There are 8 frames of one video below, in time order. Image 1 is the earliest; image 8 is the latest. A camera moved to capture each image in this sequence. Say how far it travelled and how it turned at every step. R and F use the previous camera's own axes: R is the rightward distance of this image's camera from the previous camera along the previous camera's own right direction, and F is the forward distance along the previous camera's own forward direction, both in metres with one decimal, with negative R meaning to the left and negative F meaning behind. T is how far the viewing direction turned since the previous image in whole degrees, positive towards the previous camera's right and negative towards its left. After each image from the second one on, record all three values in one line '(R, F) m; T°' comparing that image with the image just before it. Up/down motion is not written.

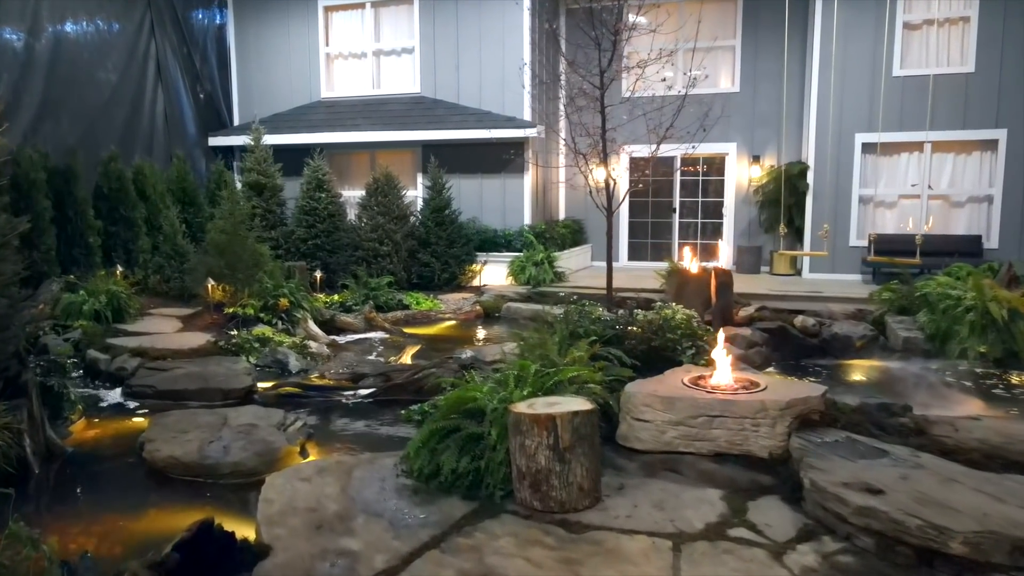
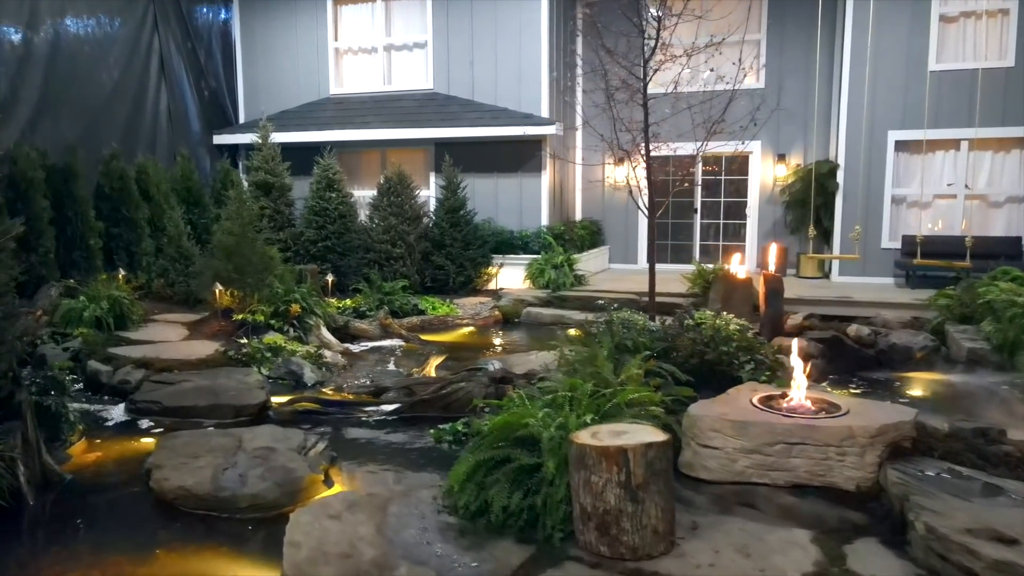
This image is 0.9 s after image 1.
(-0.3, +0.5) m; 0°
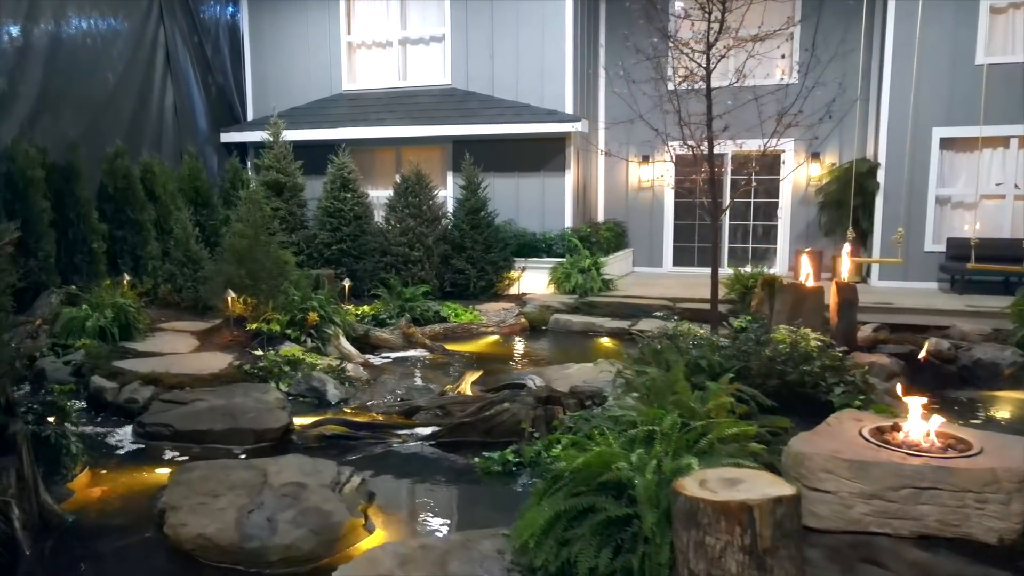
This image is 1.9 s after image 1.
(-0.4, +0.6) m; 0°
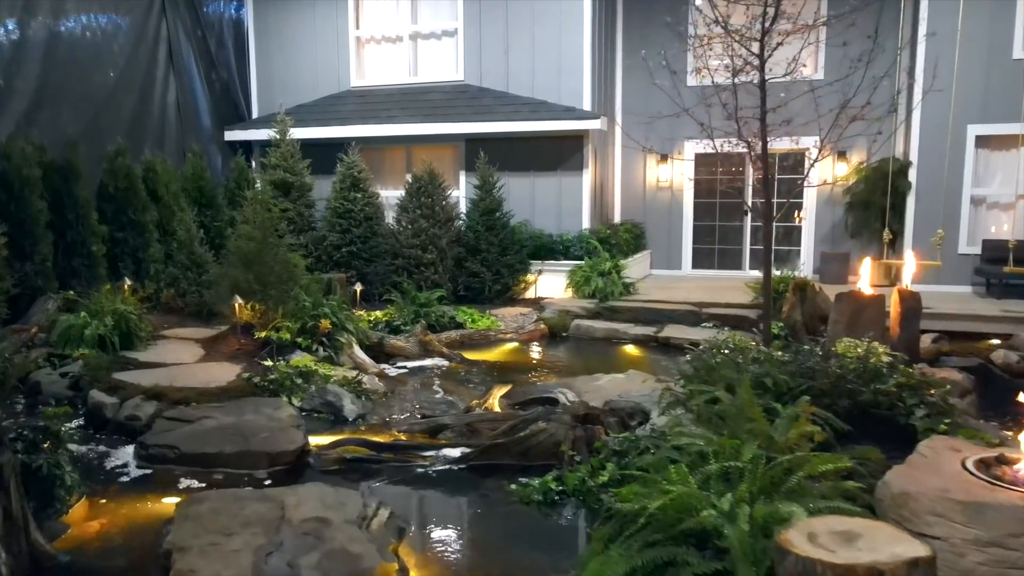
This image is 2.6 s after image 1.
(-0.3, +0.5) m; 0°
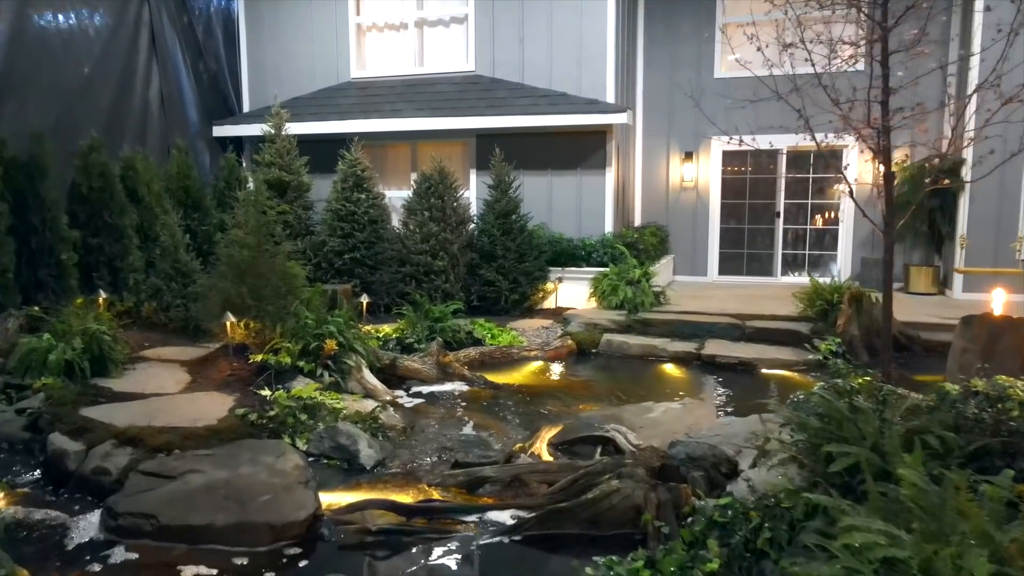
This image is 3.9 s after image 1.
(-0.4, +1.0) m; +1°
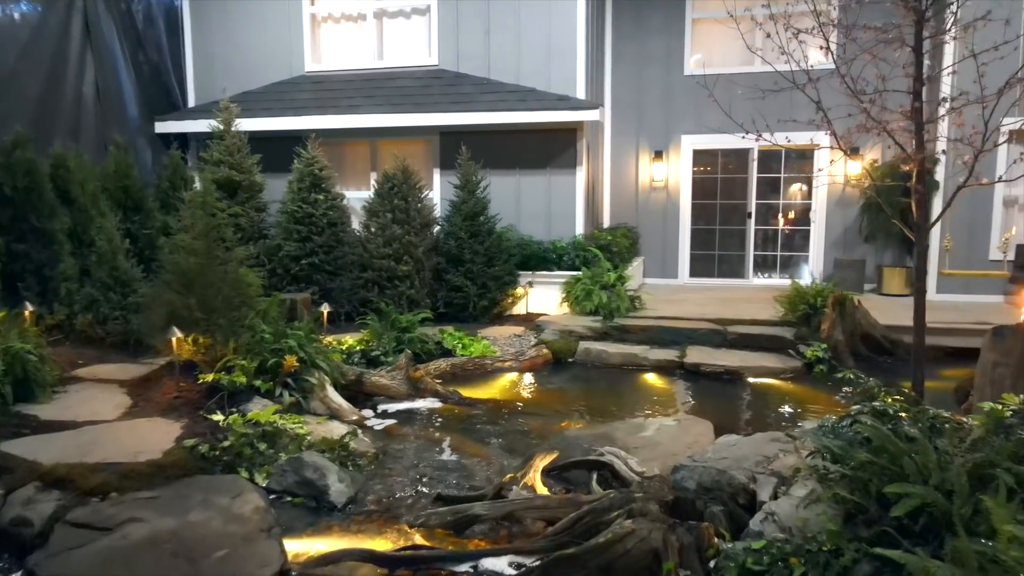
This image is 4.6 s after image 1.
(-0.2, +0.5) m; +4°
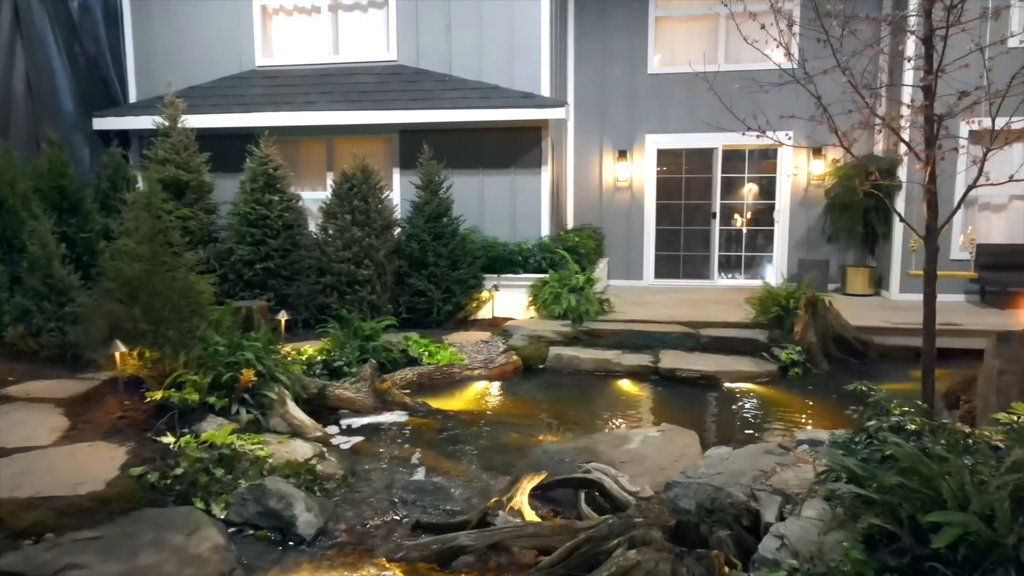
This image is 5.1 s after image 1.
(-0.2, +0.3) m; +4°
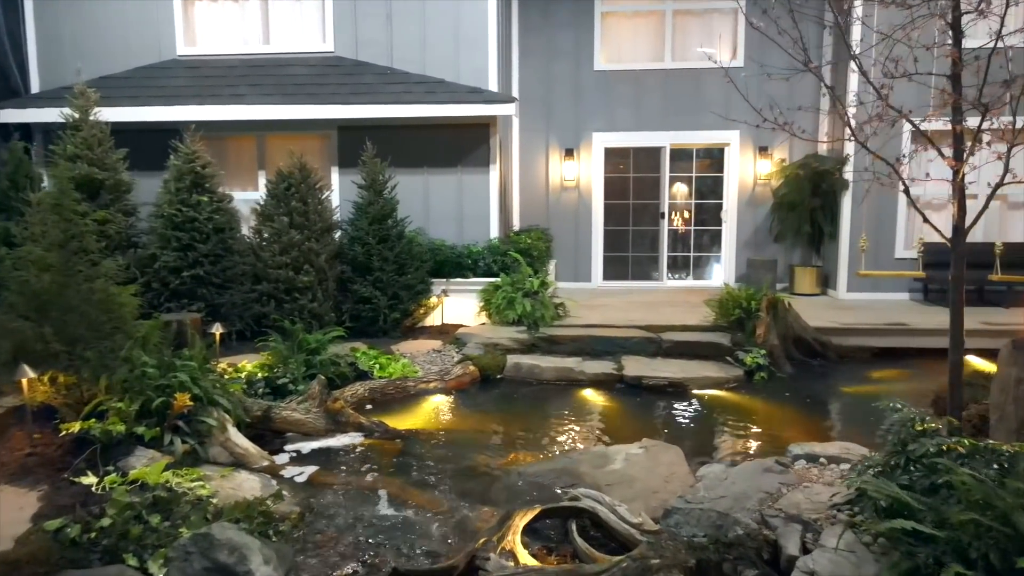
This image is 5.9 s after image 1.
(-0.3, +0.5) m; +6°
